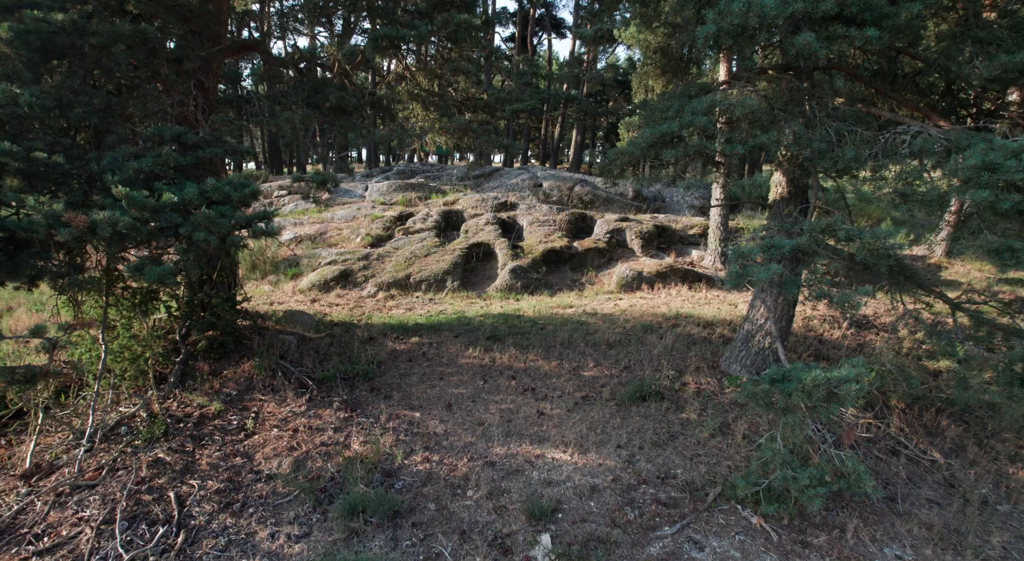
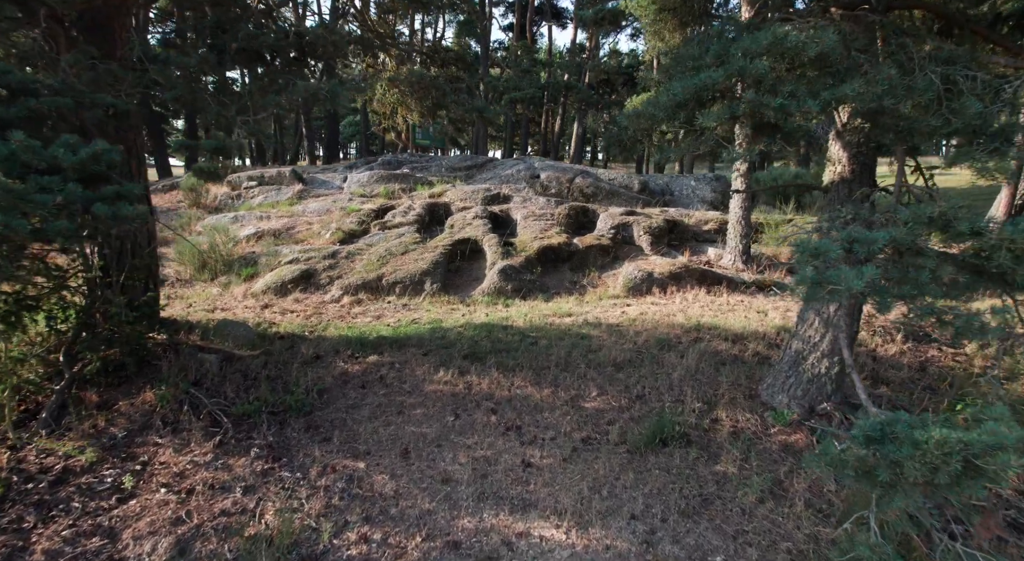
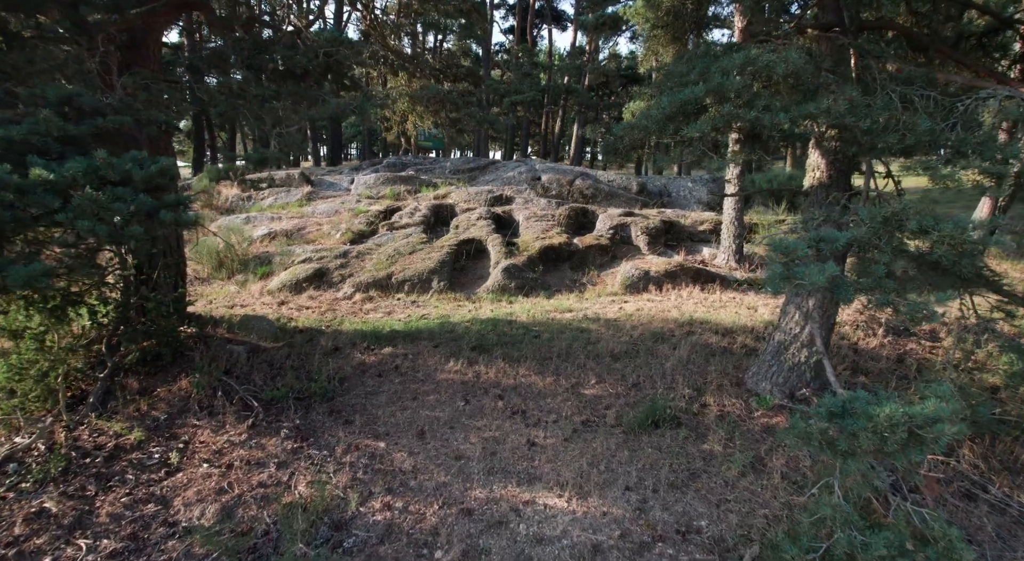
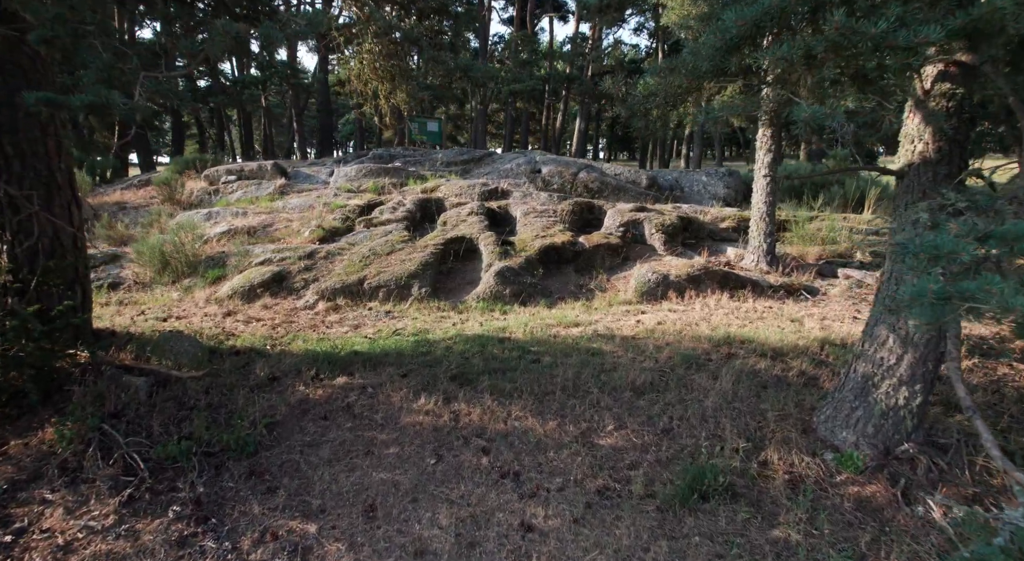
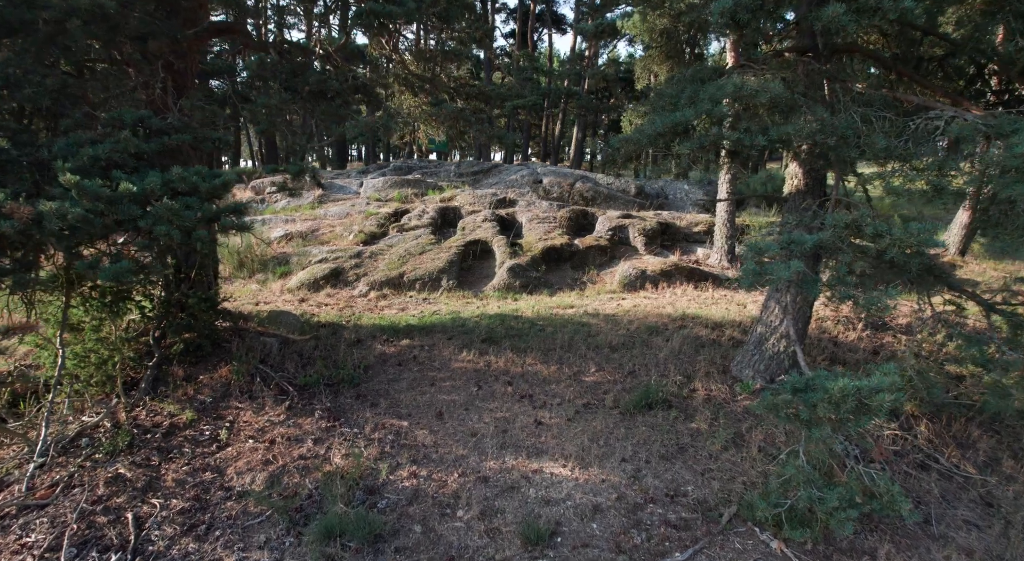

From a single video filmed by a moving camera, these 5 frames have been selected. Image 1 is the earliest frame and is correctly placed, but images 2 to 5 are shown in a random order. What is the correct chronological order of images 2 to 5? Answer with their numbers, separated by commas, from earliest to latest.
5, 3, 2, 4
